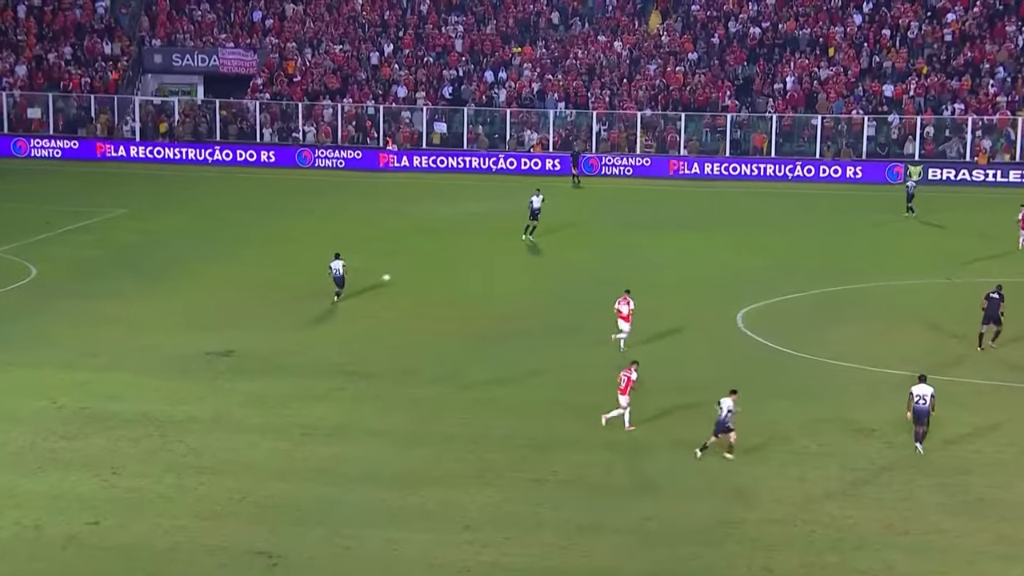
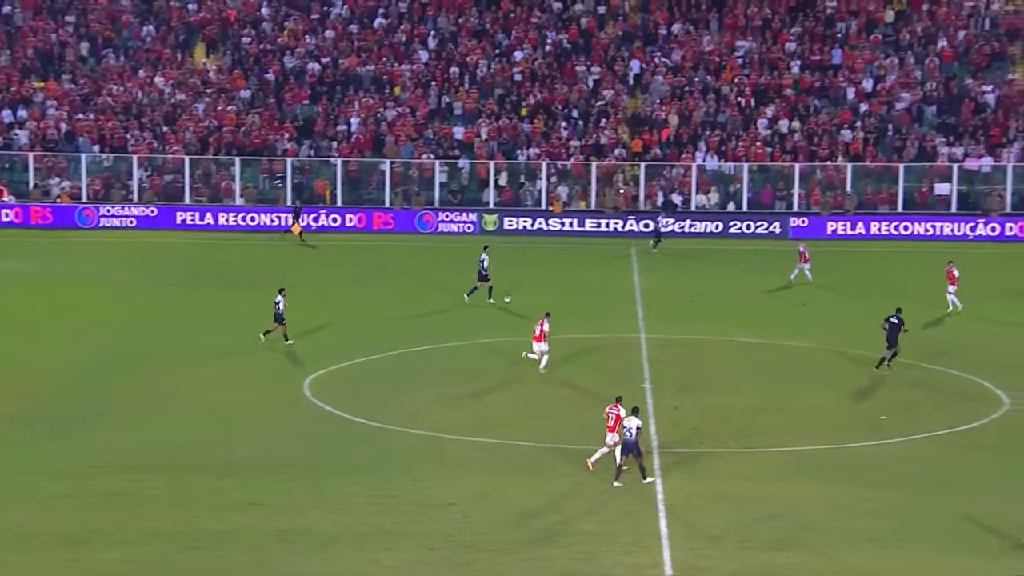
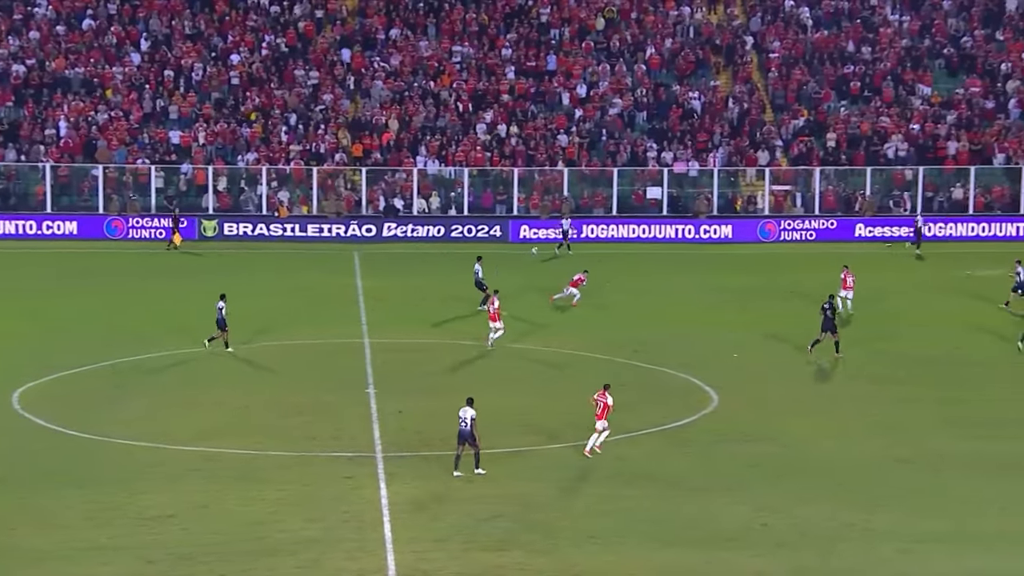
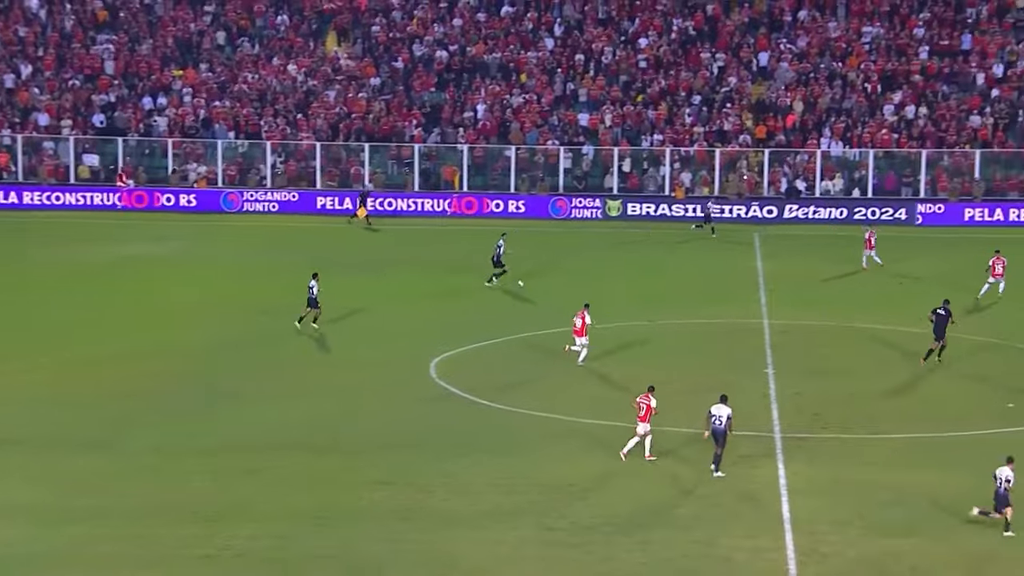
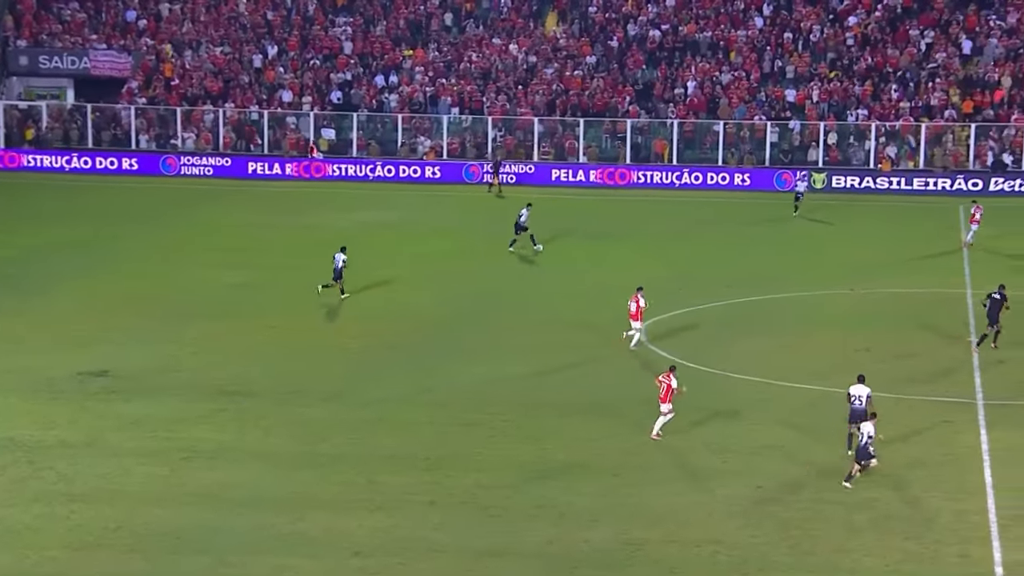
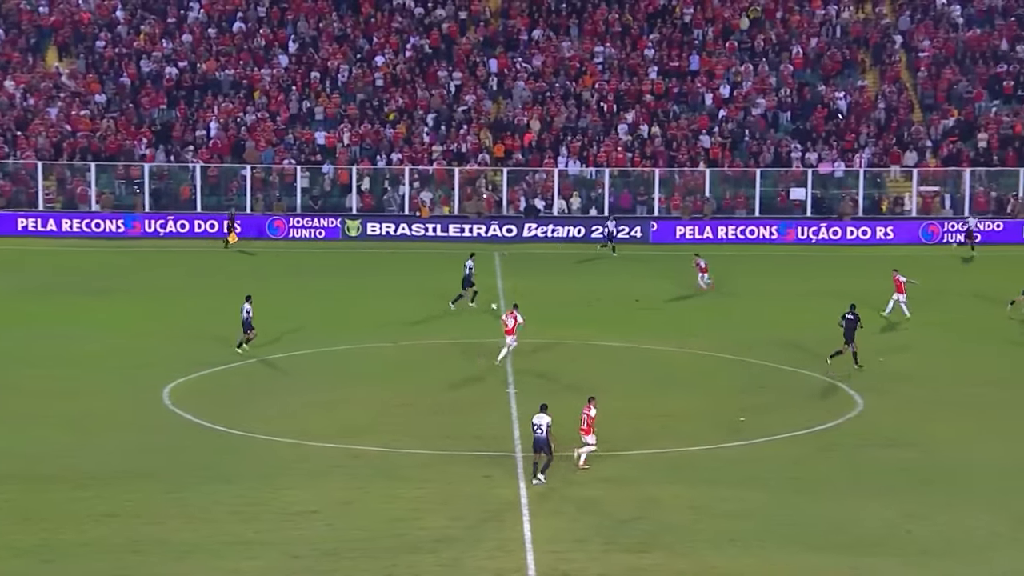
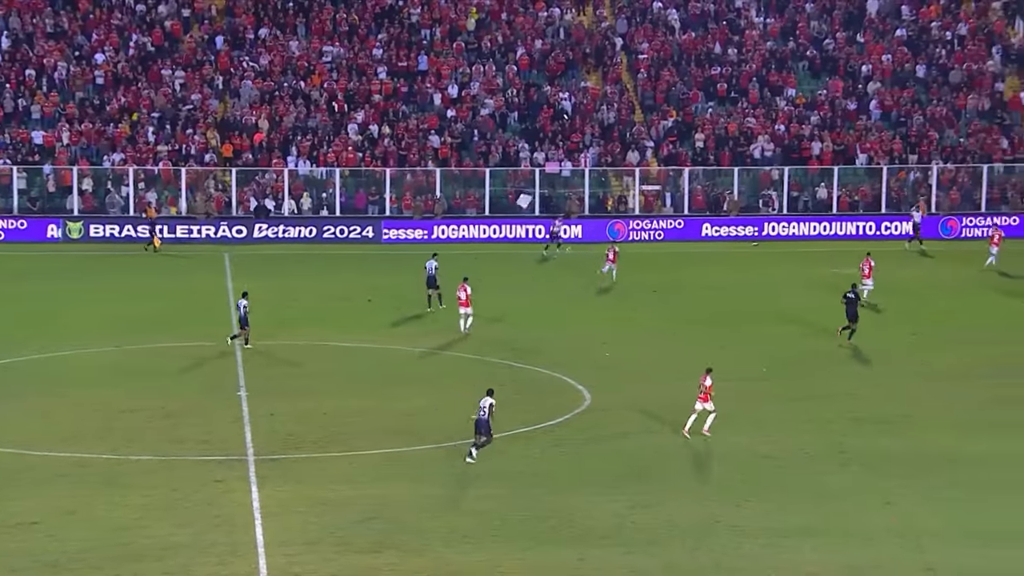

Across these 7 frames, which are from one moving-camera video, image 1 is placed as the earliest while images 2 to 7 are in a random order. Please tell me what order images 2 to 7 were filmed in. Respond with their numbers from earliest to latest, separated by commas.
5, 4, 2, 6, 3, 7
